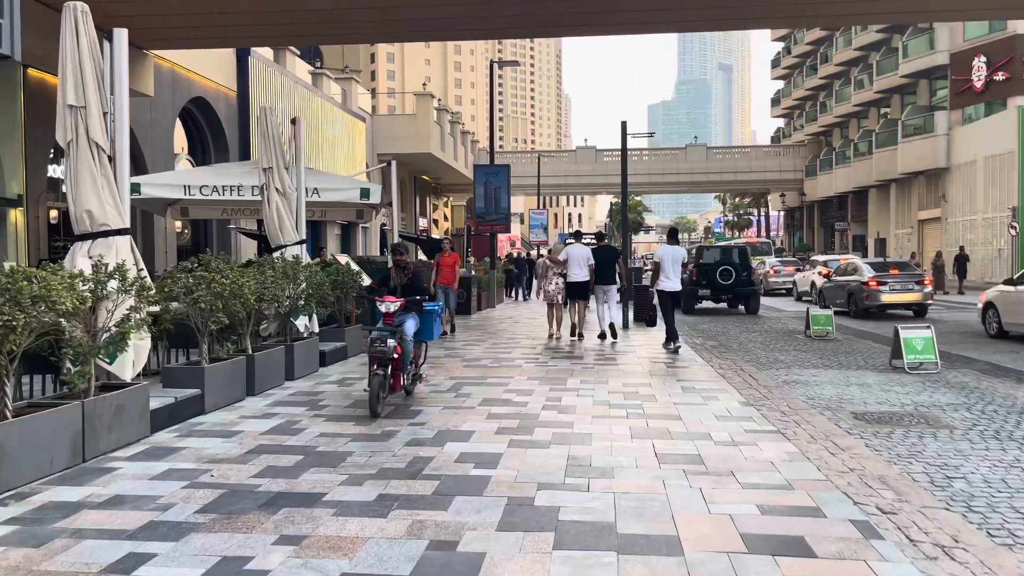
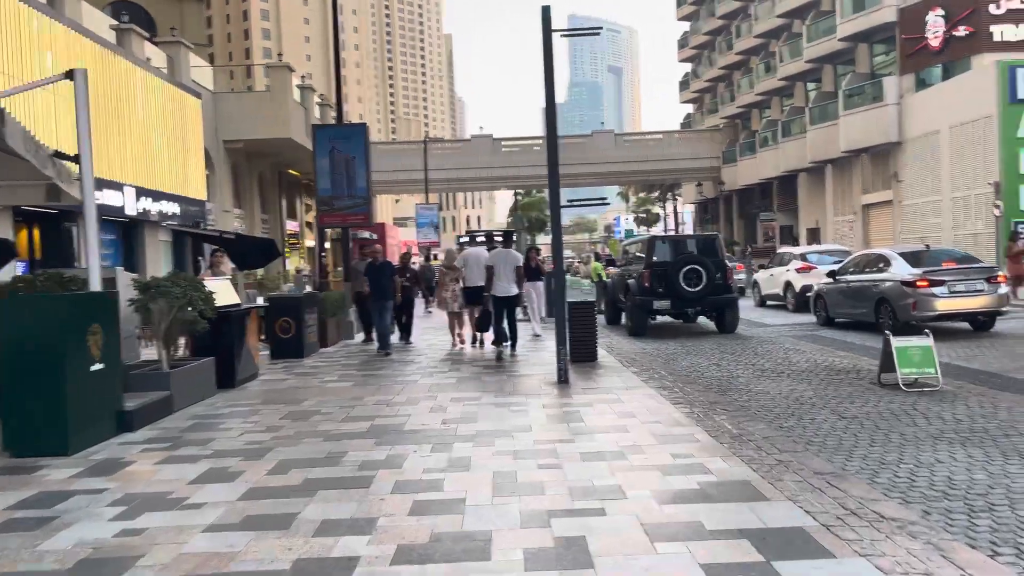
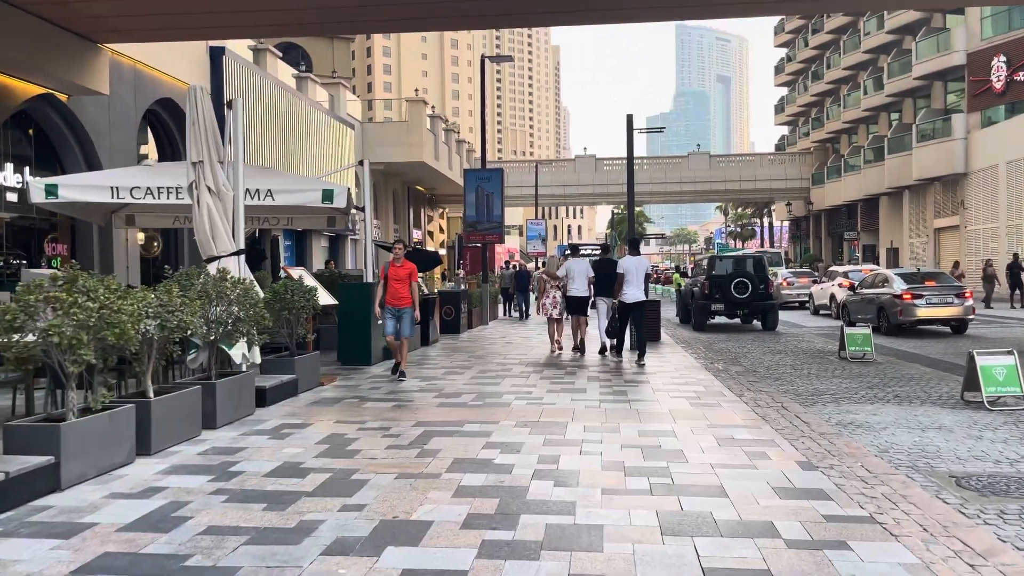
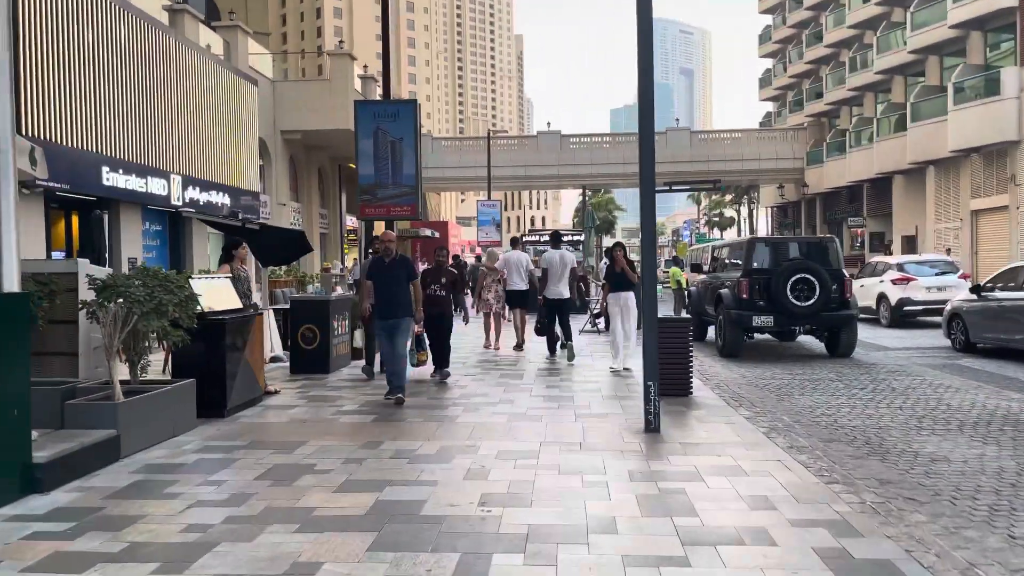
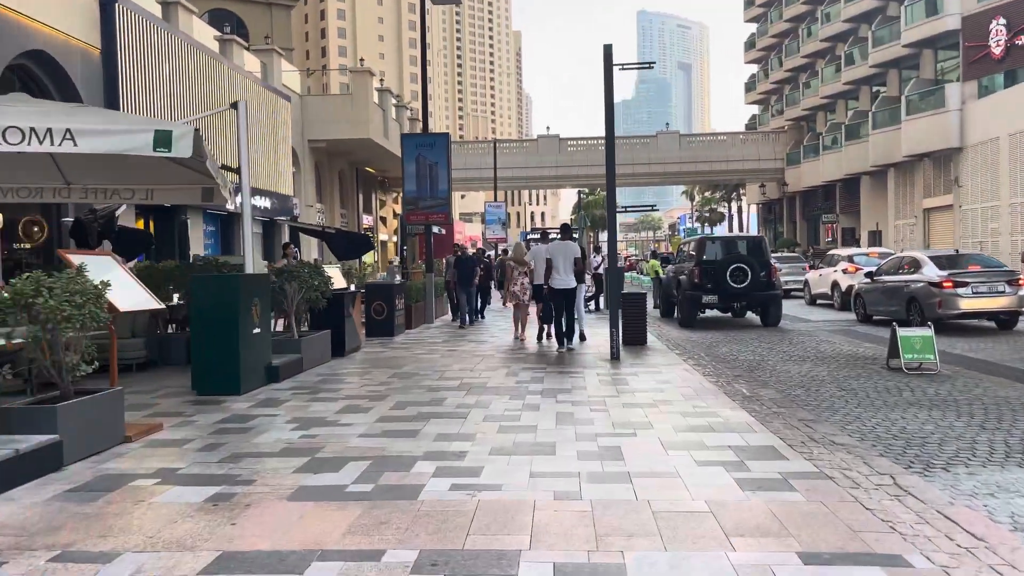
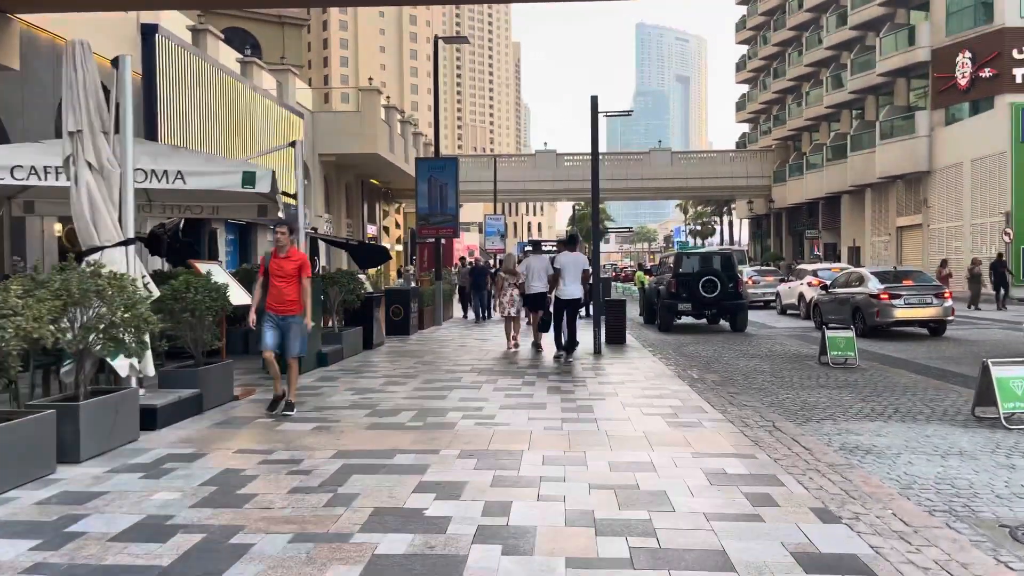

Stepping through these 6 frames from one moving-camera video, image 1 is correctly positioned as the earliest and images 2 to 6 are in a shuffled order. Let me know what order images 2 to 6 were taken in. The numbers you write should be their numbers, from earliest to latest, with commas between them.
3, 6, 5, 2, 4
